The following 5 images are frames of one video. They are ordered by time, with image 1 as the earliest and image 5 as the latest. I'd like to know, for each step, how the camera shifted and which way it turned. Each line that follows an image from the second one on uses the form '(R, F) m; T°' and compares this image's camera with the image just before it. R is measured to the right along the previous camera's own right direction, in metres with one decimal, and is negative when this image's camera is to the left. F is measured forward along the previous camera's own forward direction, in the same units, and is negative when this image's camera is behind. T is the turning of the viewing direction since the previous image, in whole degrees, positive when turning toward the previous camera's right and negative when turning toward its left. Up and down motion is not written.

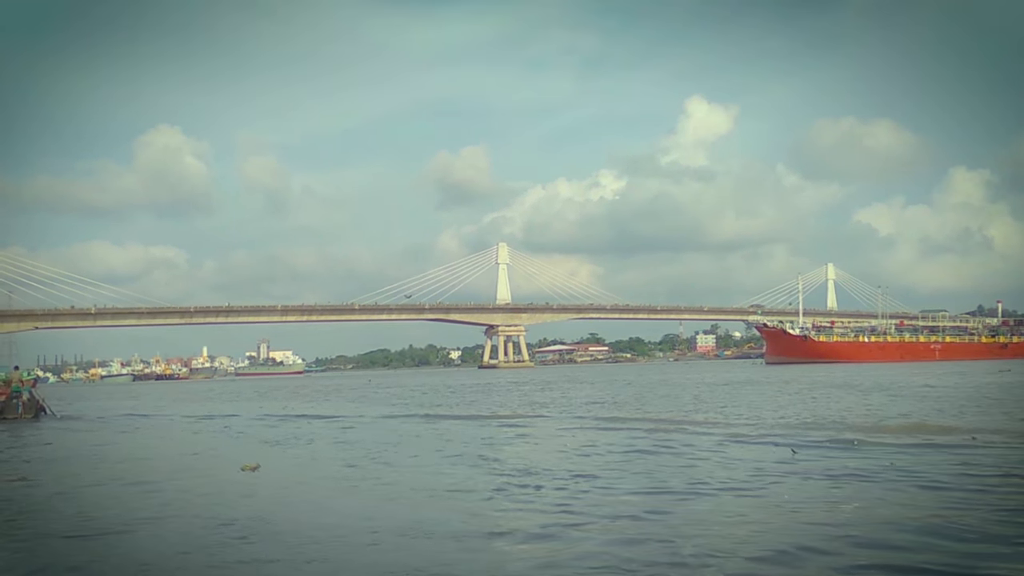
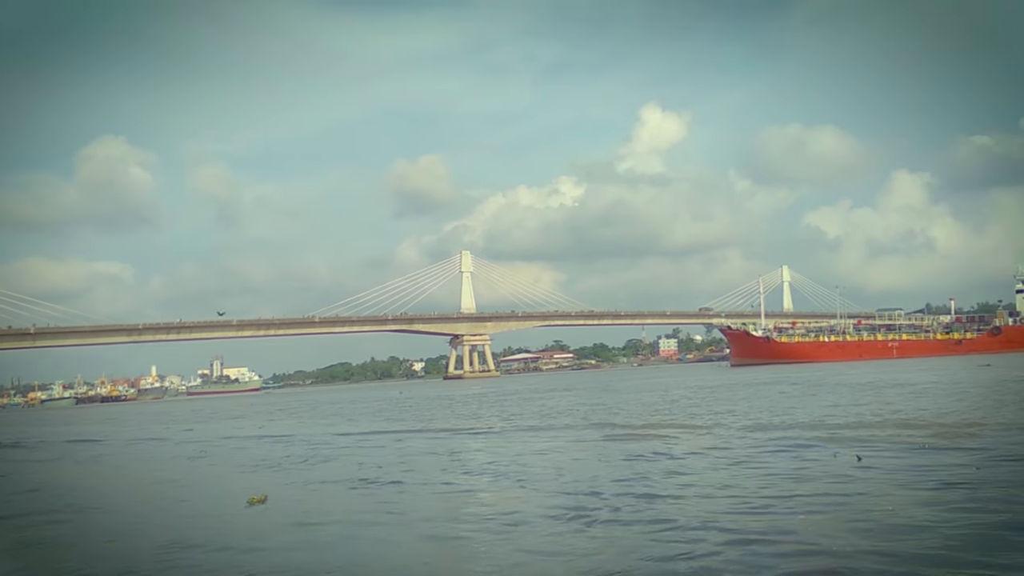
(-0.5, +0.4) m; +3°
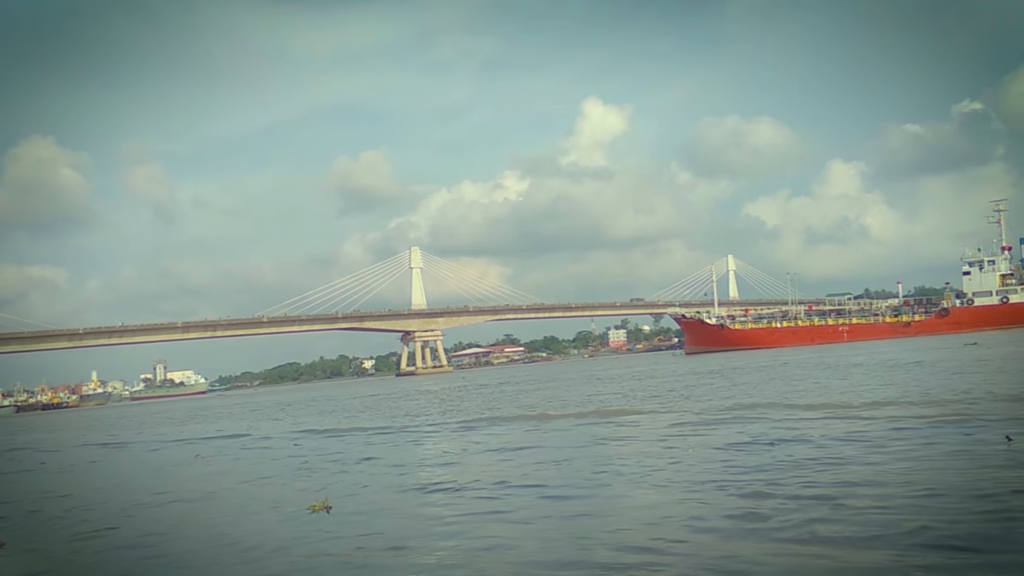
(-0.9, +0.1) m; +4°
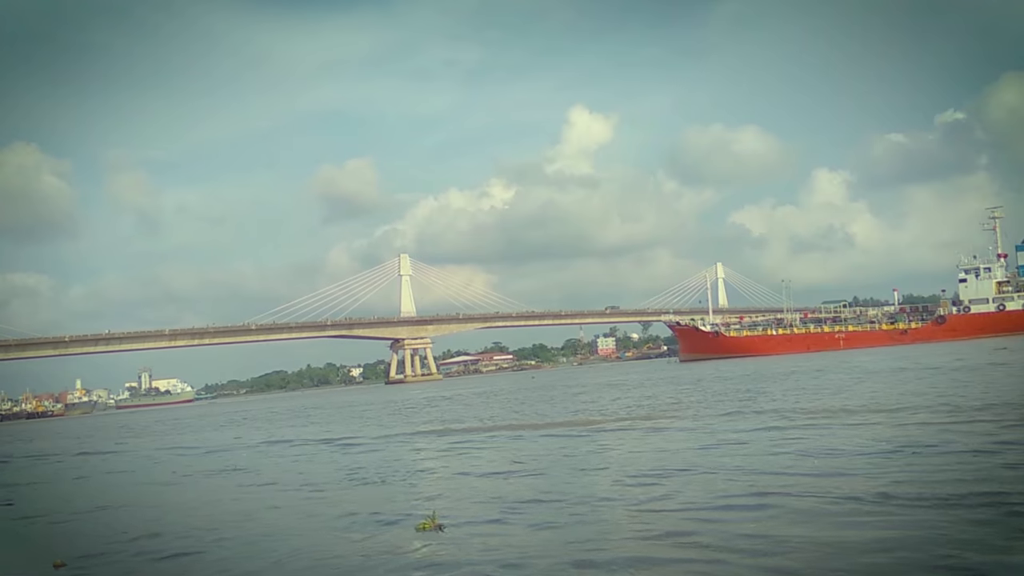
(-0.7, +0.4) m; +1°
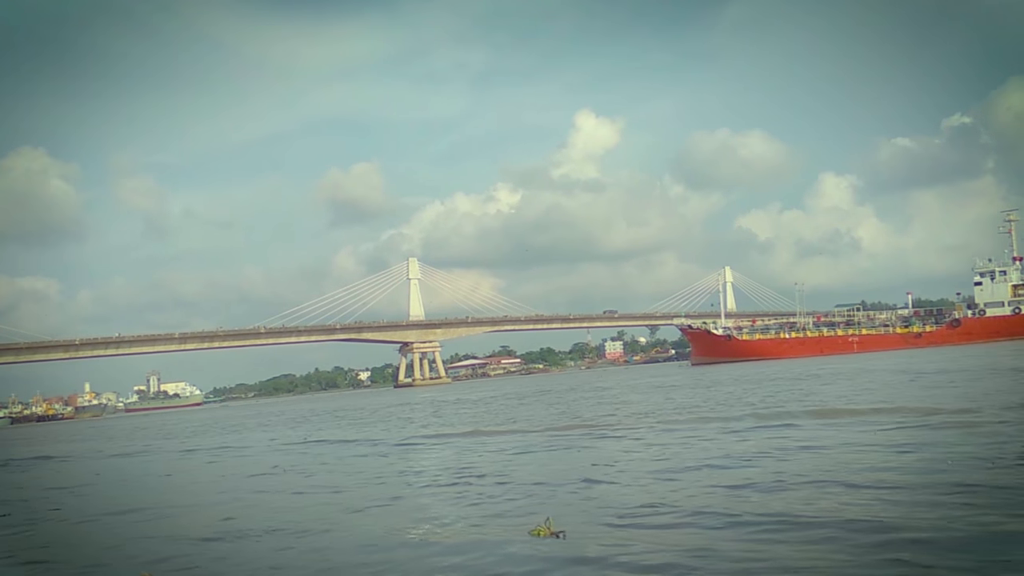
(-0.5, -0.1) m; 0°
